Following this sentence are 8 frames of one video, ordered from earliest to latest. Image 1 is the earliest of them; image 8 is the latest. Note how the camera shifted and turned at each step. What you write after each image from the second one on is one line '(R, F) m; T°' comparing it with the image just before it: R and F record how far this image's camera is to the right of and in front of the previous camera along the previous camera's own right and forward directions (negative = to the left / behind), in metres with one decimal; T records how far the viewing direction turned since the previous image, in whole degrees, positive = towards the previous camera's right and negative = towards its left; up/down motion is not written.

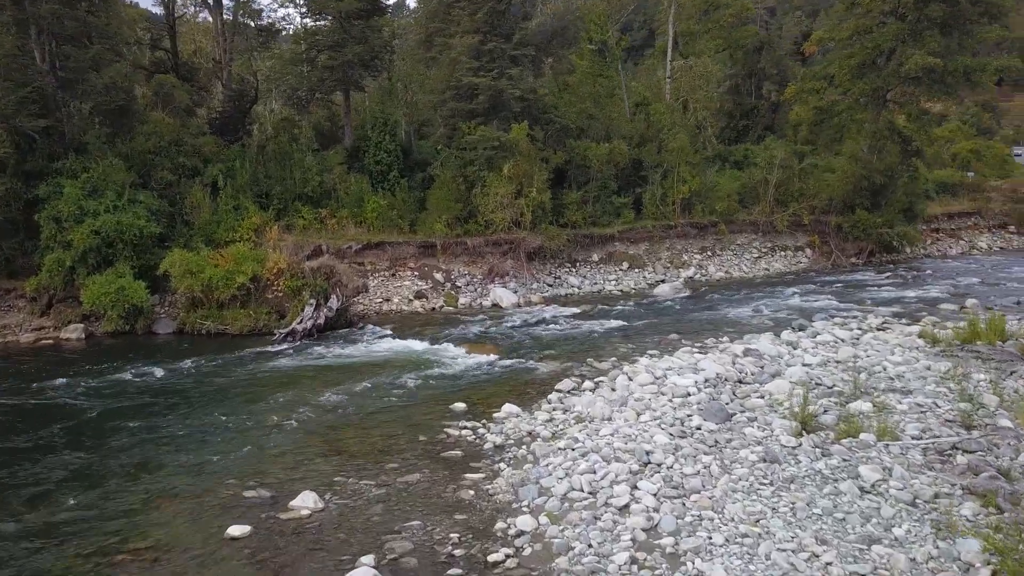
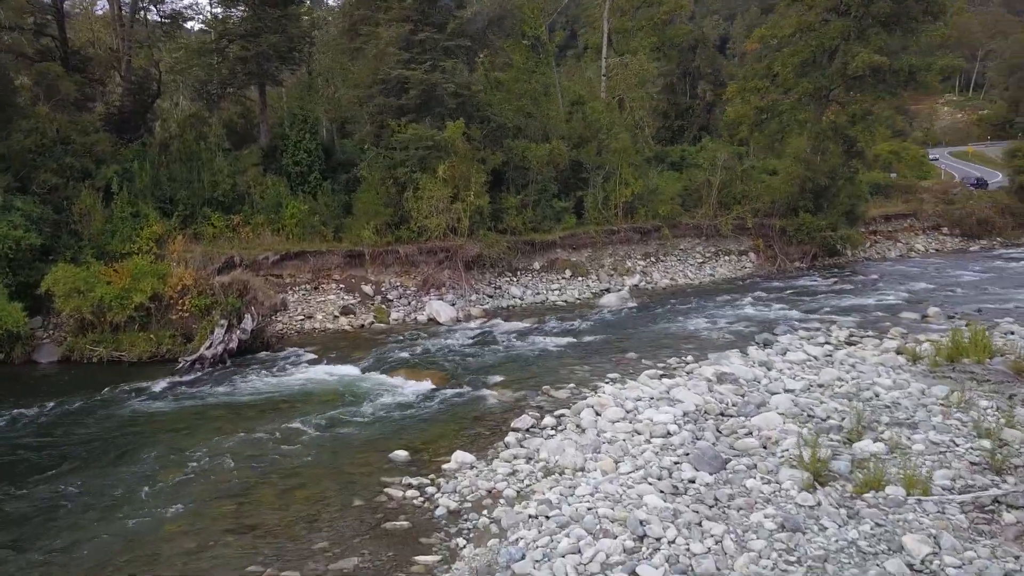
(-0.3, +1.6) m; +5°
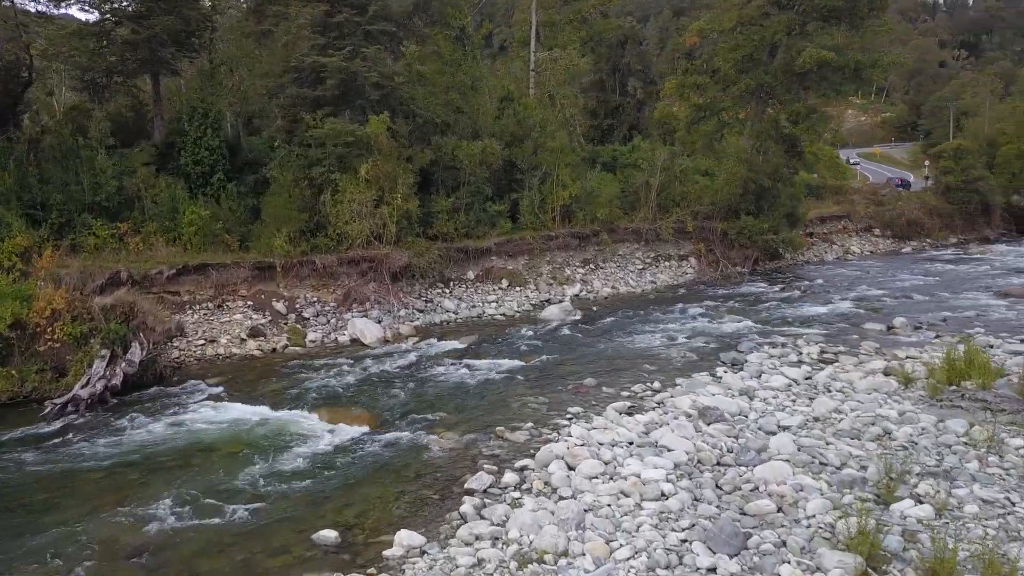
(-0.3, +1.8) m; +6°
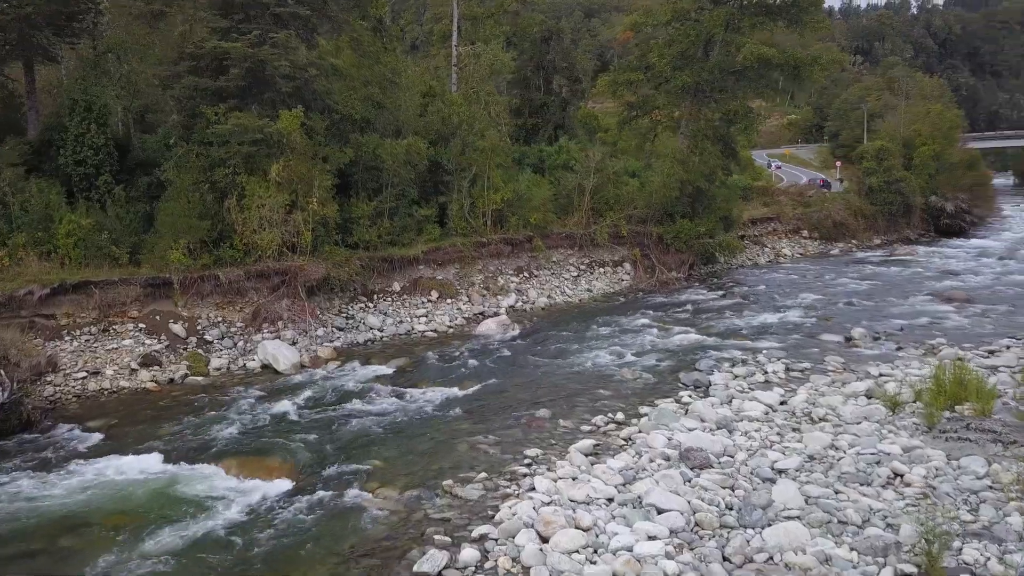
(-0.3, +1.5) m; +6°
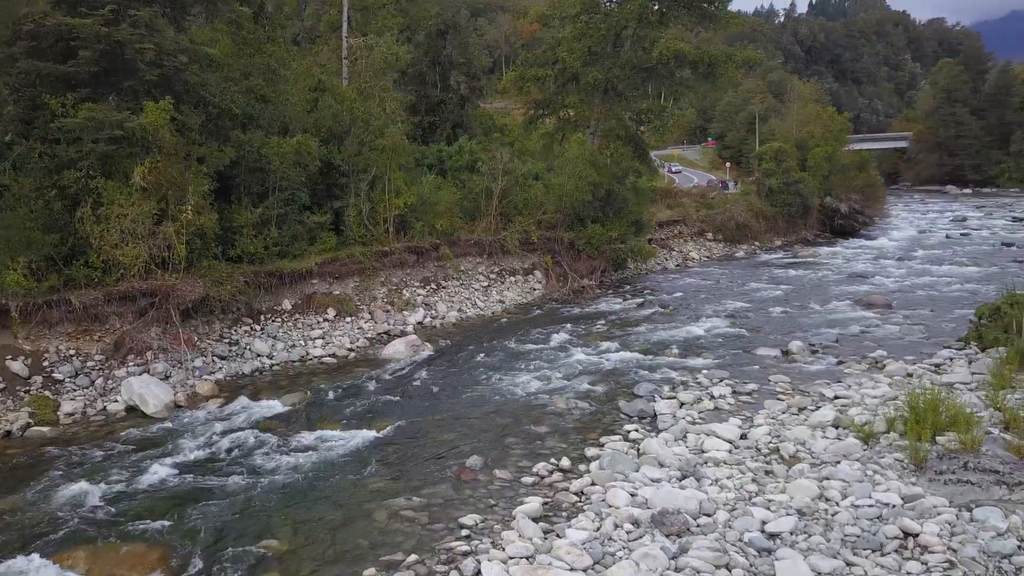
(-0.4, +1.6) m; +8°
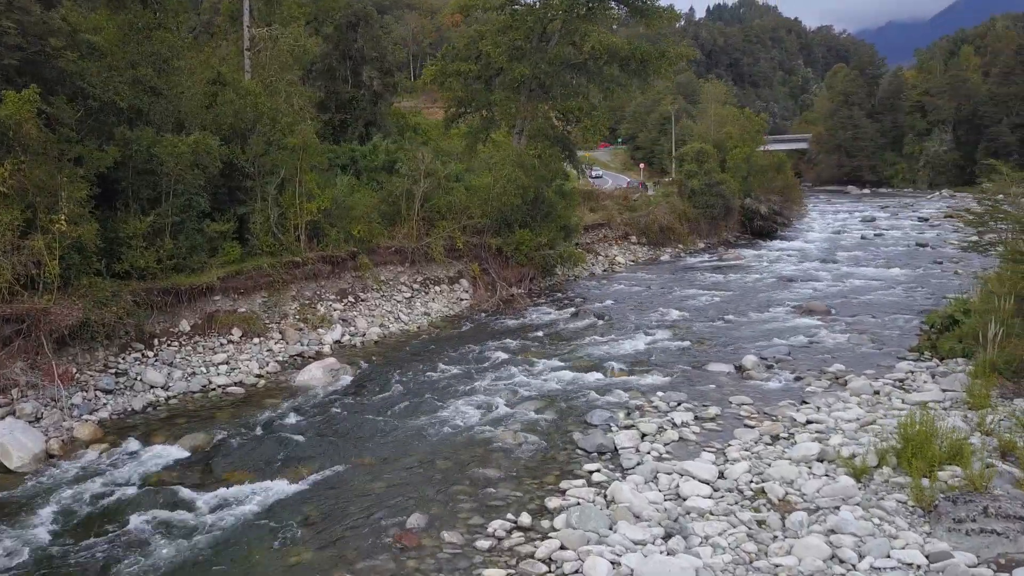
(-0.3, +1.3) m; +6°
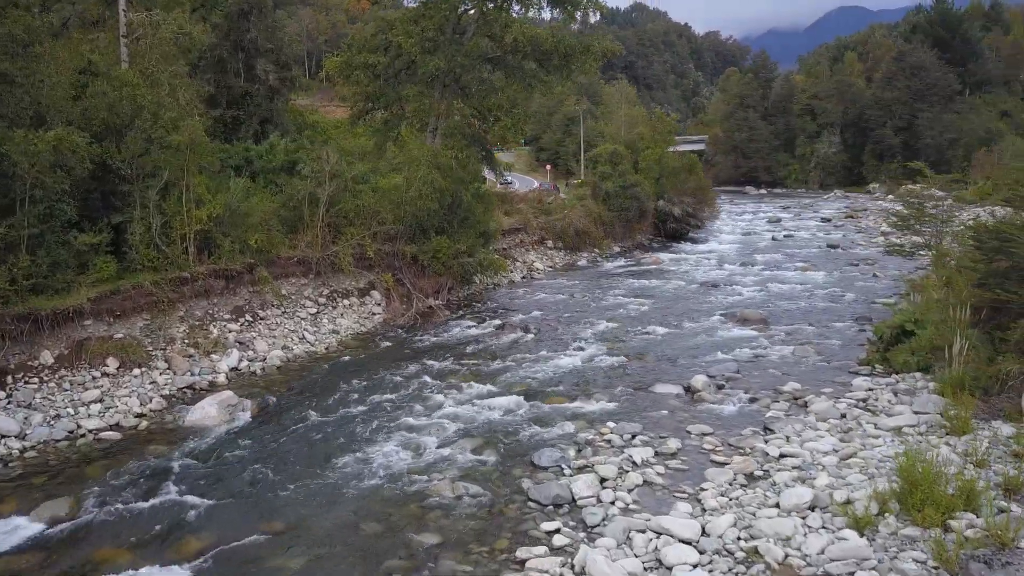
(-0.3, +1.4) m; +7°
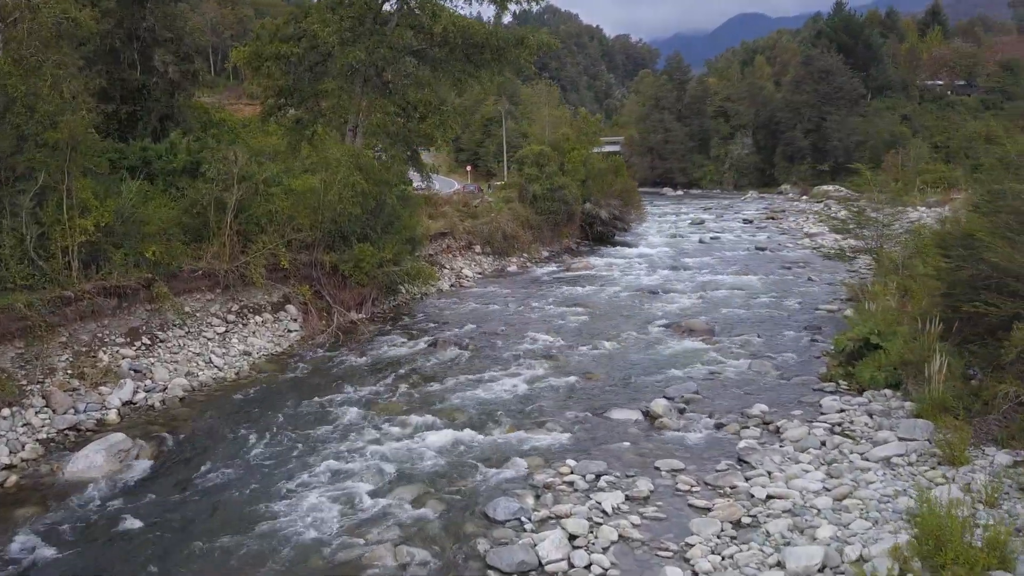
(-0.3, +1.3) m; +6°
